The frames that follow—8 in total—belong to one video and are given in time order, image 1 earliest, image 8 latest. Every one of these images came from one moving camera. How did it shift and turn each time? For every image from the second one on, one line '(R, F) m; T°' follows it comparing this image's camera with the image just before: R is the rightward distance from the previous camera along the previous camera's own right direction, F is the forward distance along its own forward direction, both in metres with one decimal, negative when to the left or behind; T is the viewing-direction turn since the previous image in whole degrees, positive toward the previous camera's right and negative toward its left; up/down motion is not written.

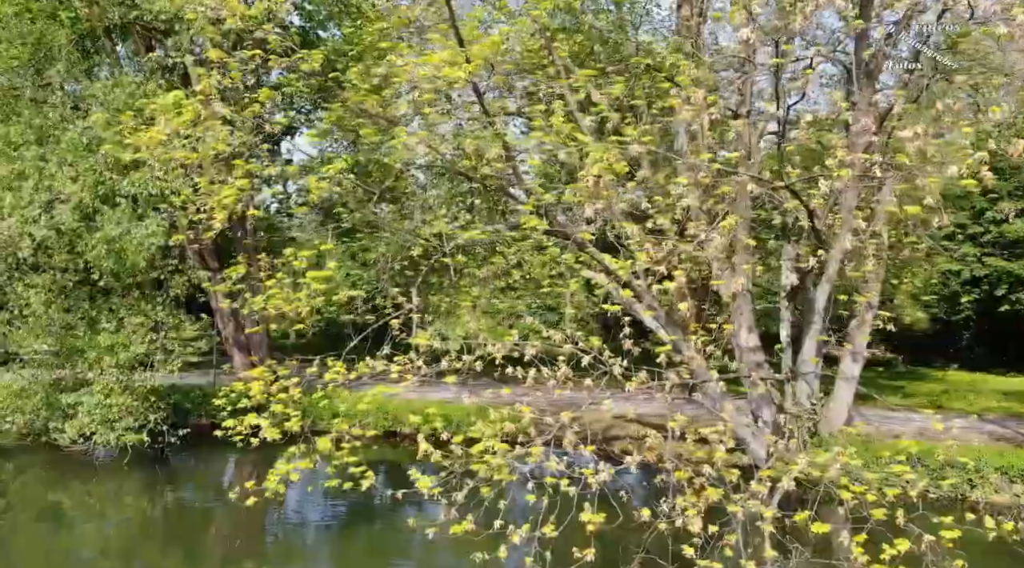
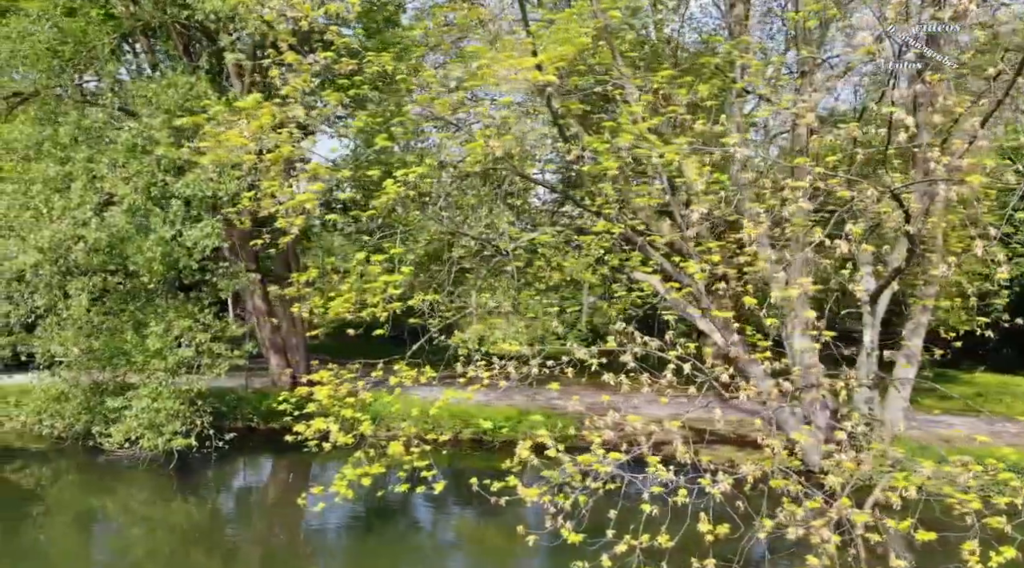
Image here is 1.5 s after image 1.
(-0.8, +0.1) m; +1°
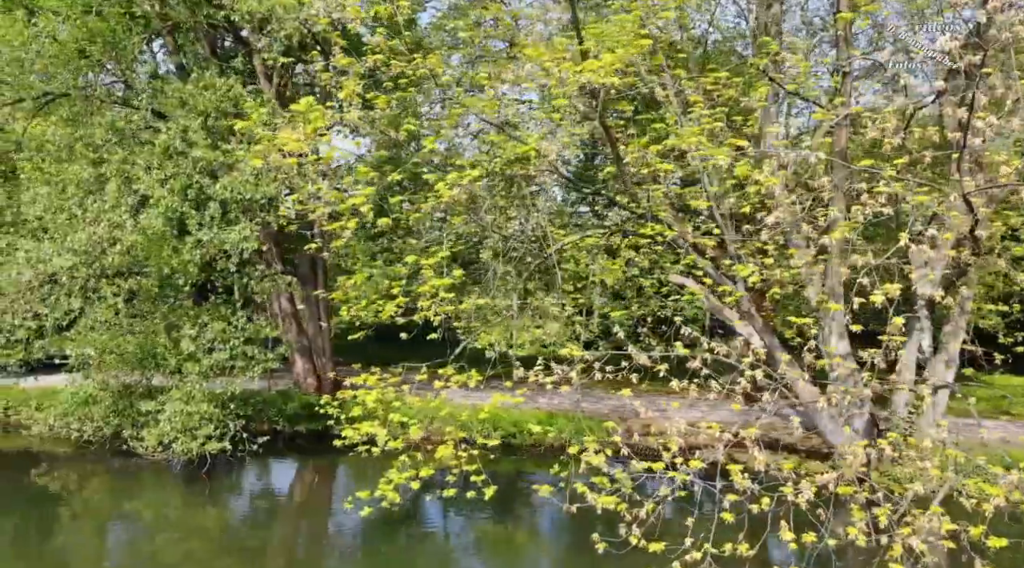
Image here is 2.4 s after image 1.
(-0.5, +0.1) m; 0°
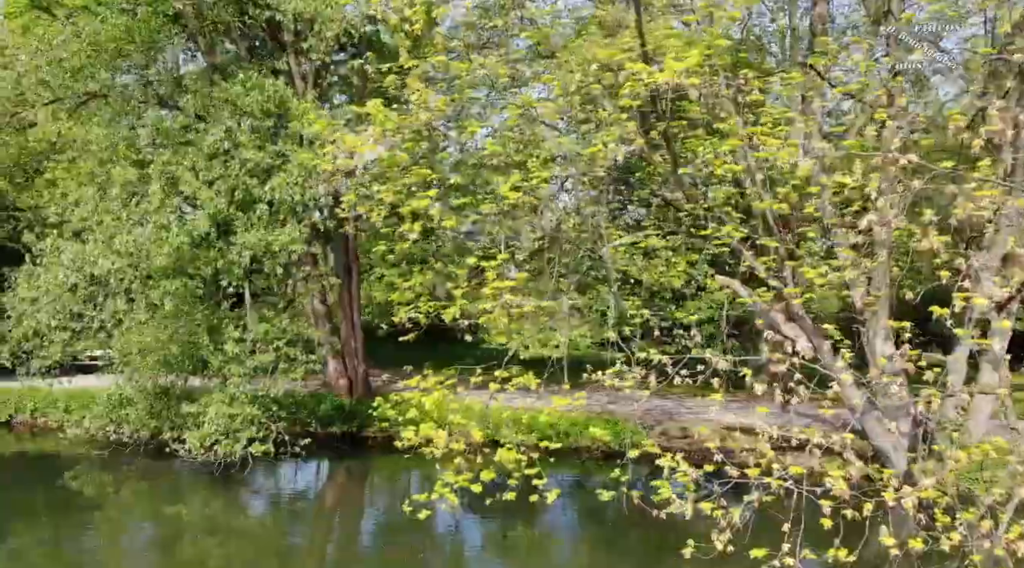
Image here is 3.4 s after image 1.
(-0.6, +0.1) m; 0°
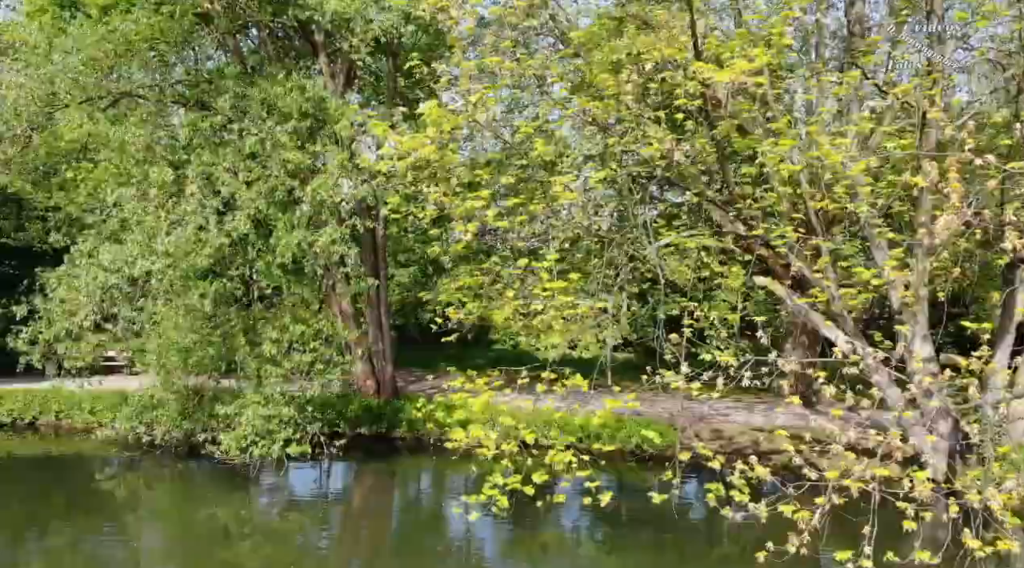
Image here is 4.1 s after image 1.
(-0.5, 0.0) m; 0°
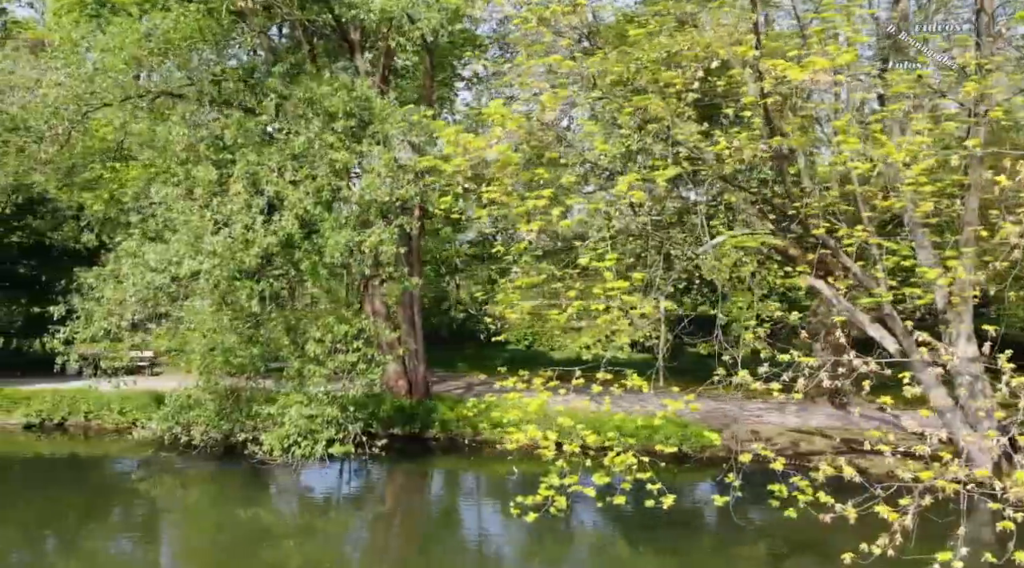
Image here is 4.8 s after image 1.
(-0.6, 0.0) m; 0°
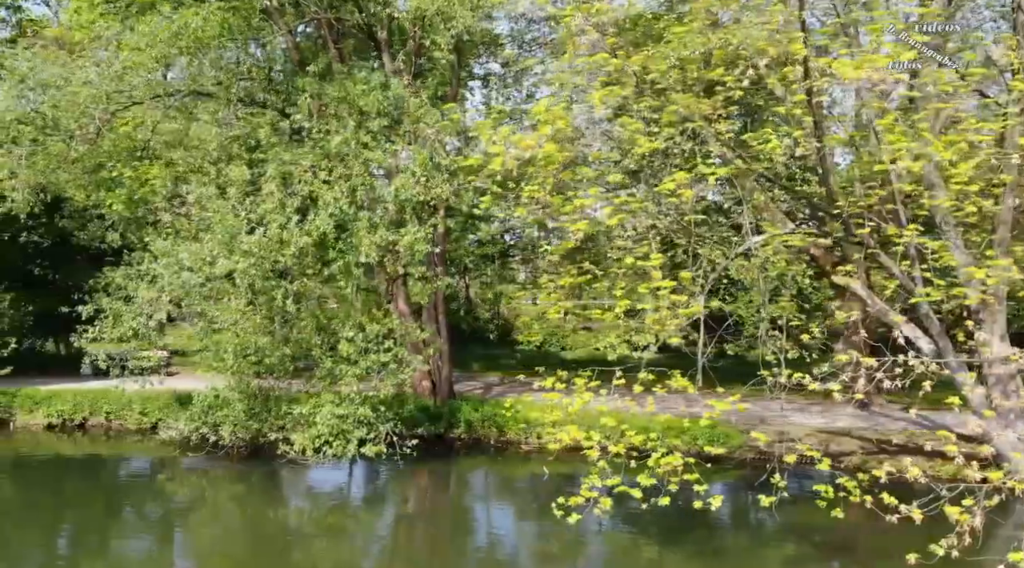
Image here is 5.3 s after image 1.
(-0.4, 0.0) m; 0°
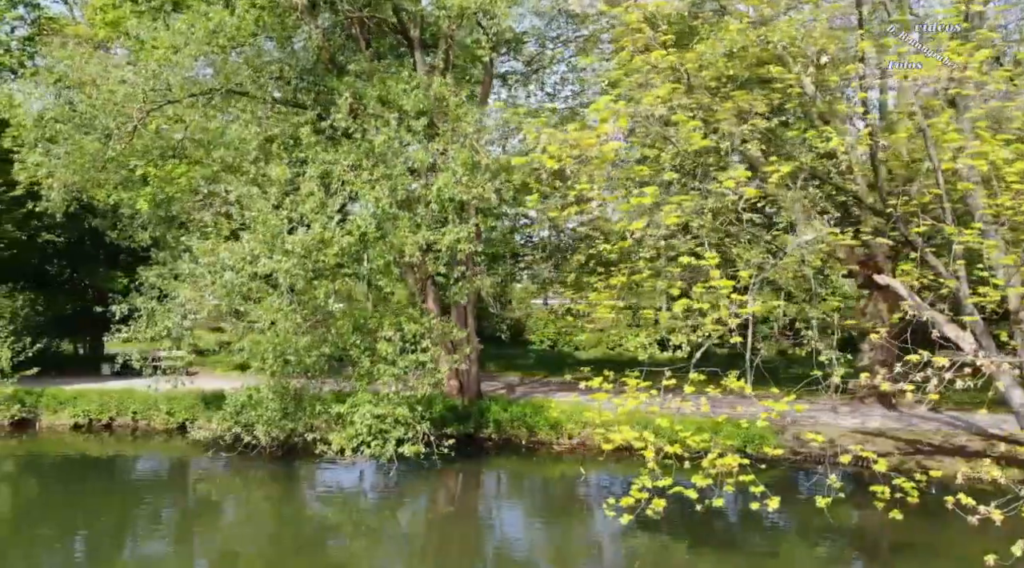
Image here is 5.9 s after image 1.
(-0.5, +0.1) m; 0°
